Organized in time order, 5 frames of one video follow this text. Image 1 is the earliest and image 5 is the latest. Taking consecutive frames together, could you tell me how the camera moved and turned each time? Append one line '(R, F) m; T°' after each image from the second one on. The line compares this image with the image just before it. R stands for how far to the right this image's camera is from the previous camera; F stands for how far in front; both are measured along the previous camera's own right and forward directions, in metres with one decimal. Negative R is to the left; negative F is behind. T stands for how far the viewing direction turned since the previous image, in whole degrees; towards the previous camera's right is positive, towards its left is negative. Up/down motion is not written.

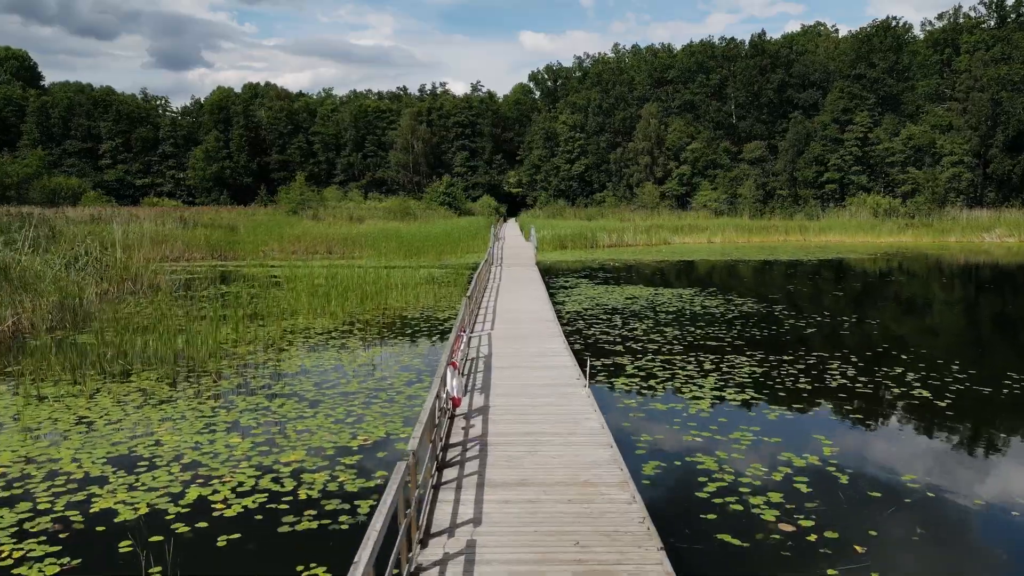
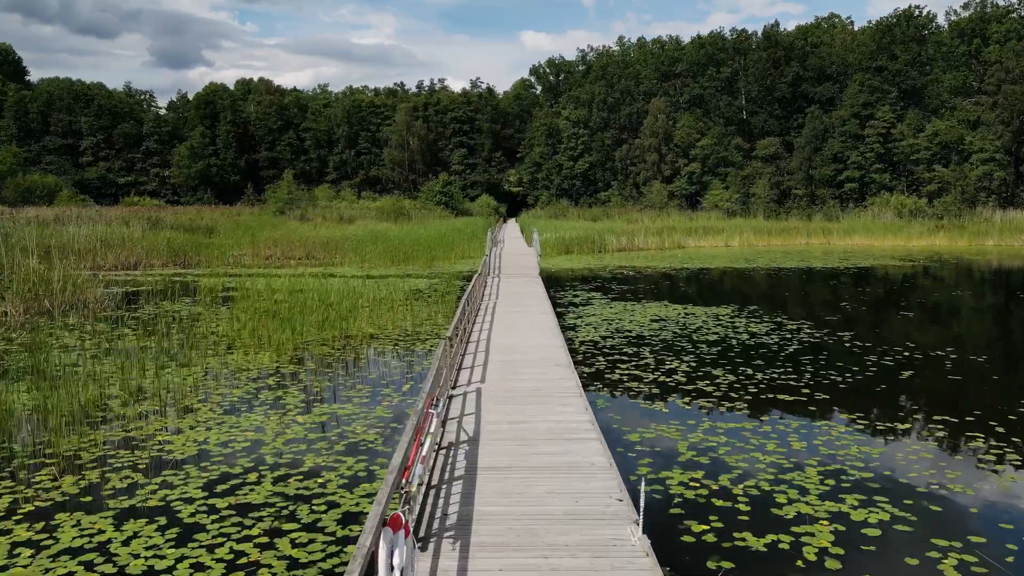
(0.0, +2.2) m; 0°
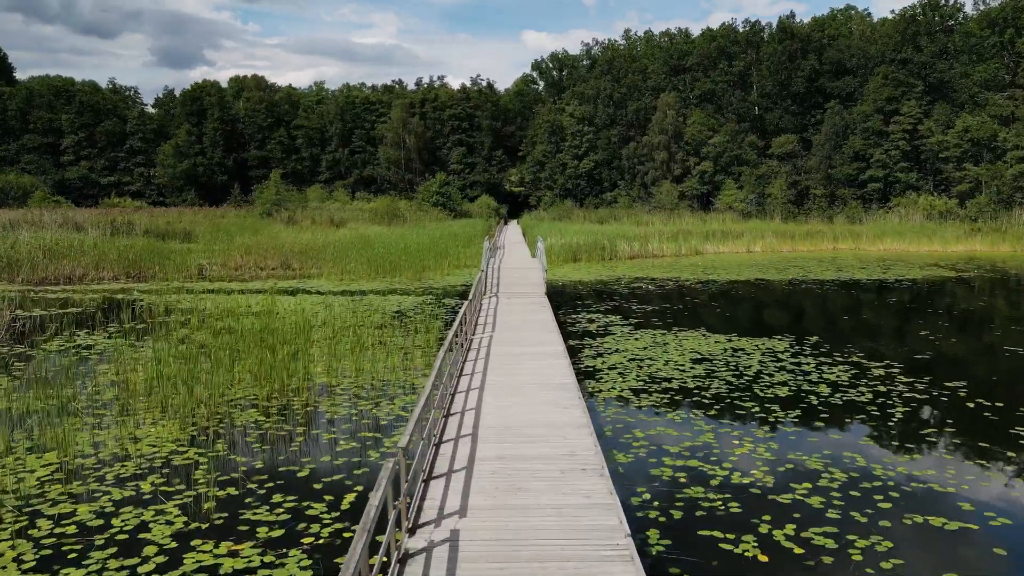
(0.0, +2.1) m; 0°
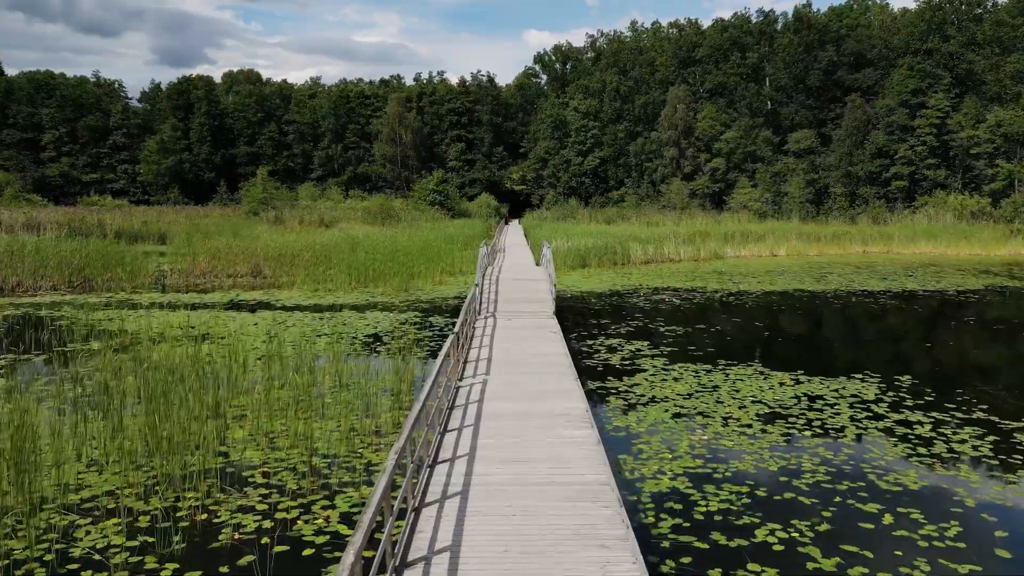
(0.0, +2.0) m; 0°
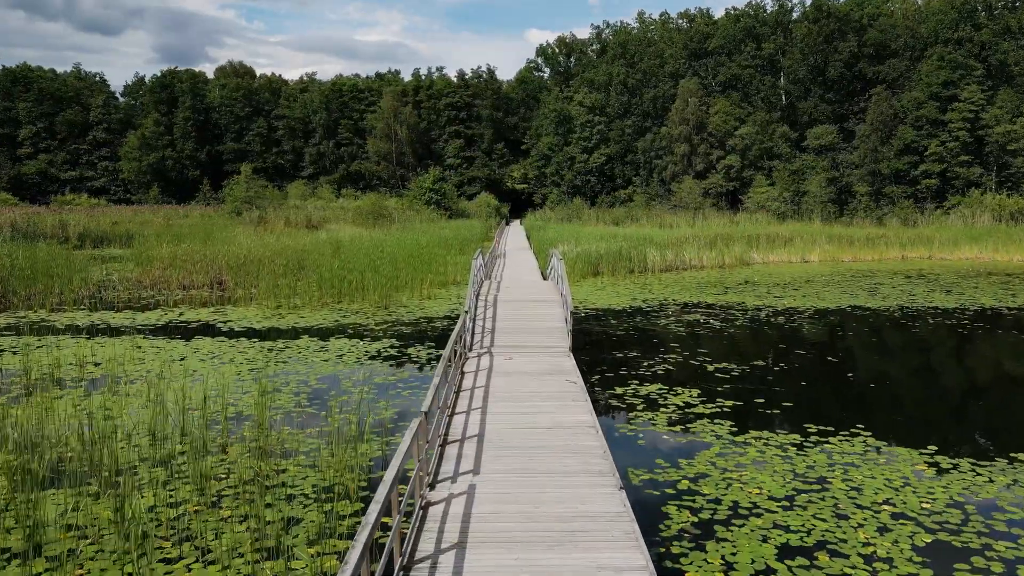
(0.0, +2.1) m; 0°
